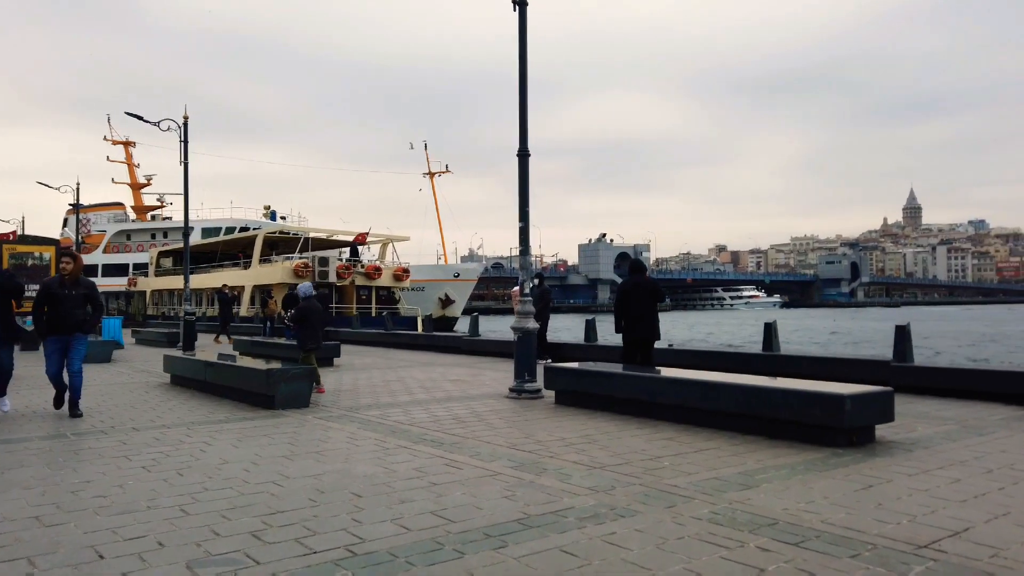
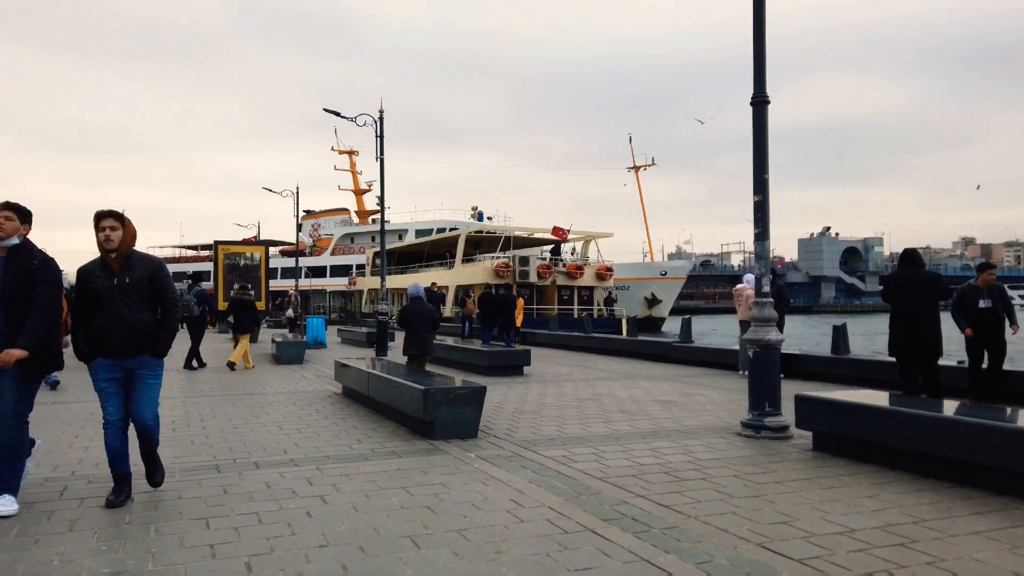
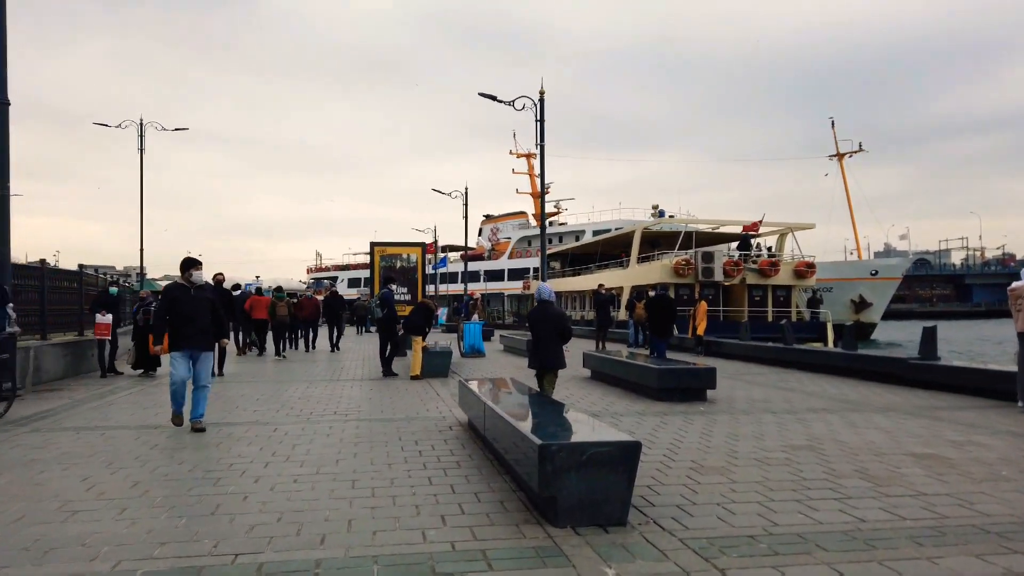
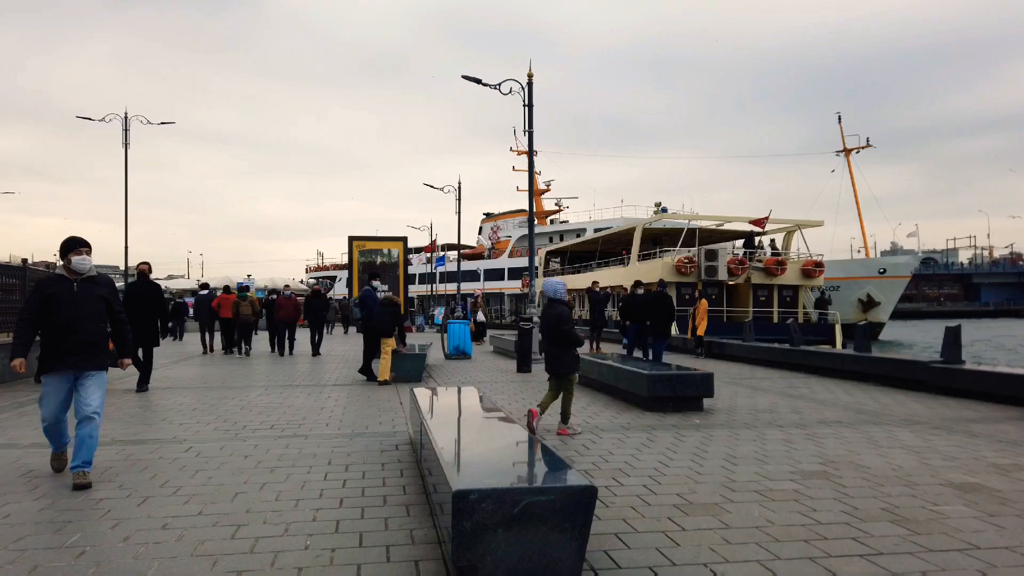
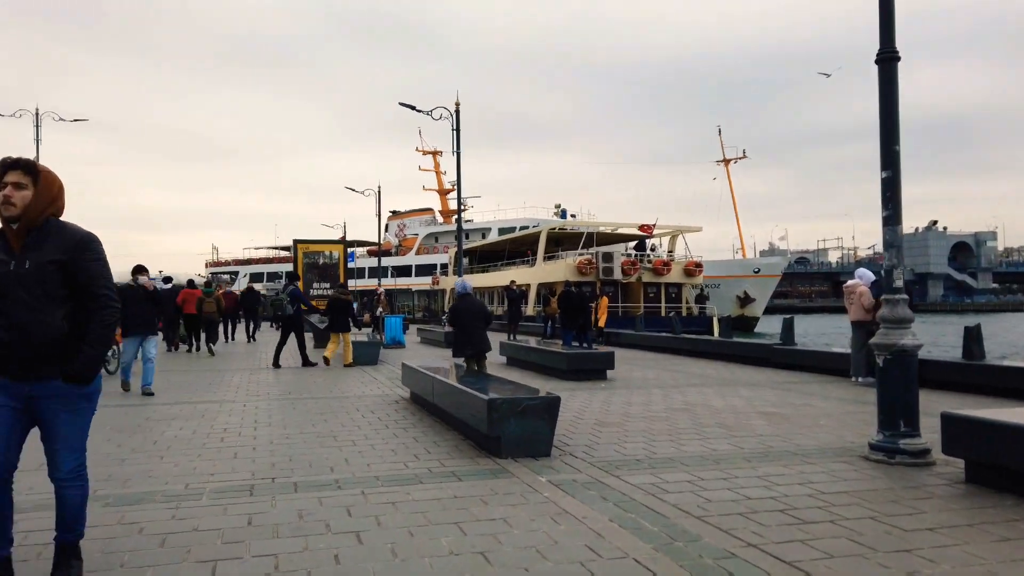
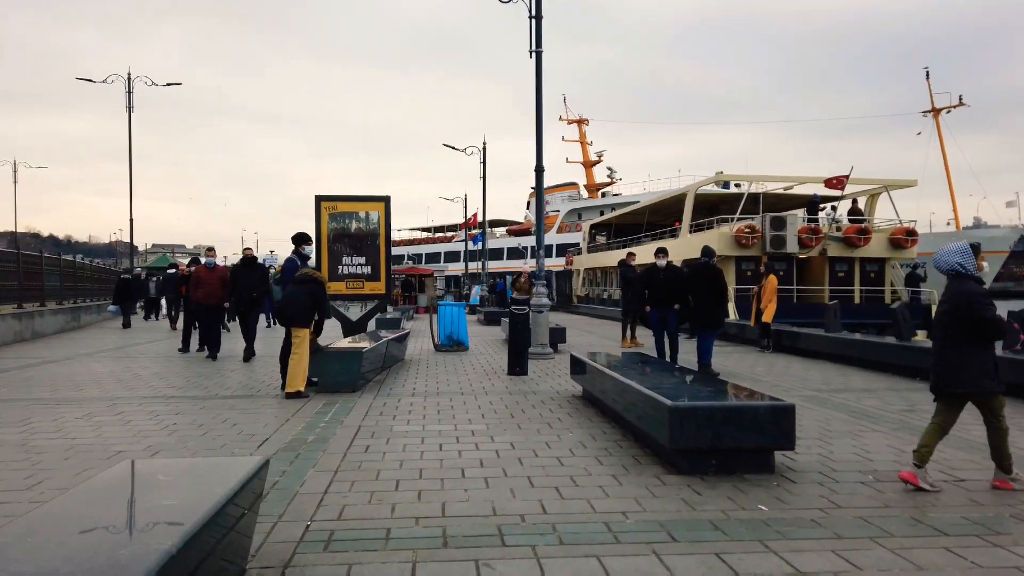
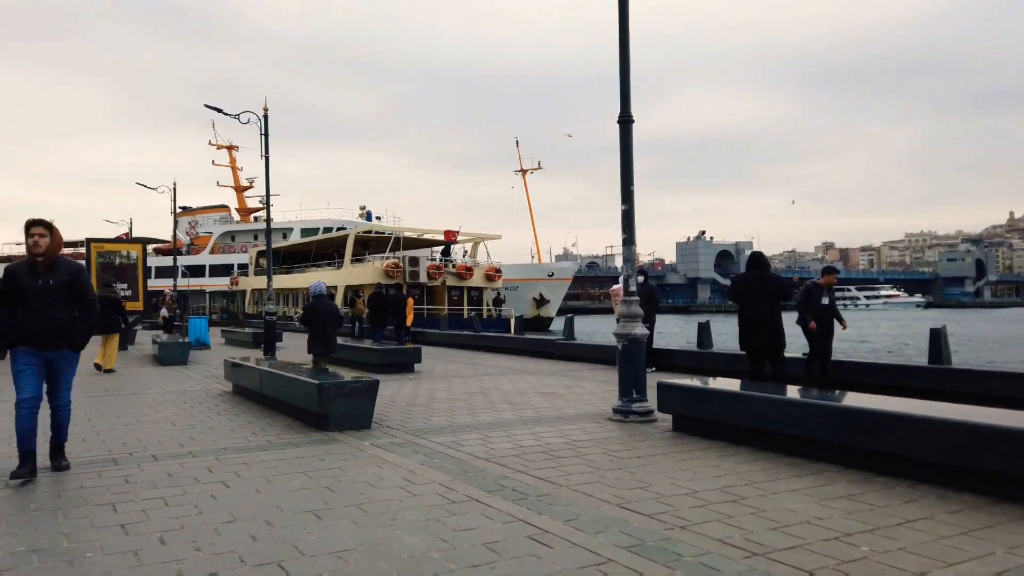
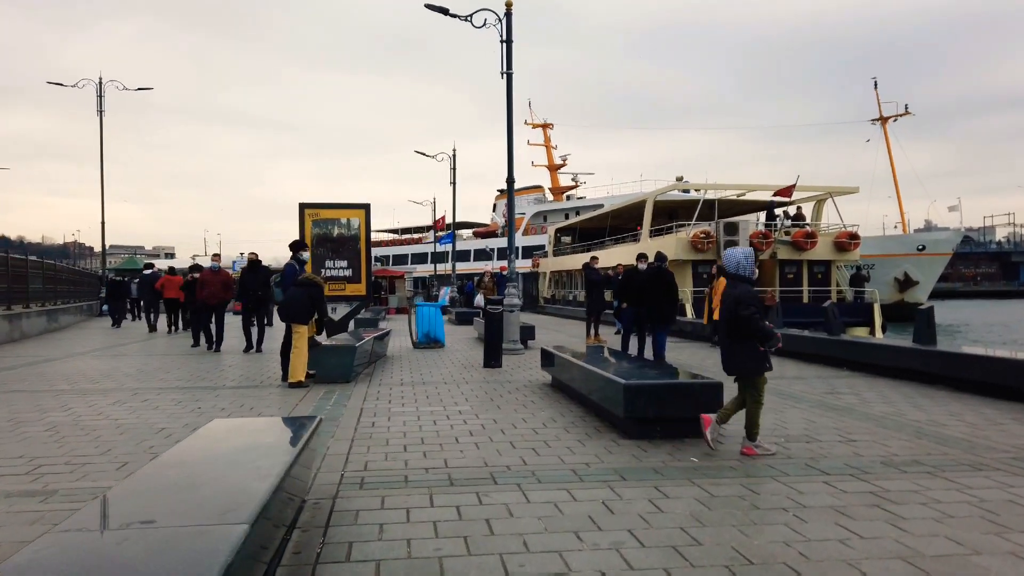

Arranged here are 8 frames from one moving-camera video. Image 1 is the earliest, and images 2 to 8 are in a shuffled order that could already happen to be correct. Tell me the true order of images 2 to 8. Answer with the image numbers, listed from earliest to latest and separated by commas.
7, 2, 5, 3, 4, 8, 6
